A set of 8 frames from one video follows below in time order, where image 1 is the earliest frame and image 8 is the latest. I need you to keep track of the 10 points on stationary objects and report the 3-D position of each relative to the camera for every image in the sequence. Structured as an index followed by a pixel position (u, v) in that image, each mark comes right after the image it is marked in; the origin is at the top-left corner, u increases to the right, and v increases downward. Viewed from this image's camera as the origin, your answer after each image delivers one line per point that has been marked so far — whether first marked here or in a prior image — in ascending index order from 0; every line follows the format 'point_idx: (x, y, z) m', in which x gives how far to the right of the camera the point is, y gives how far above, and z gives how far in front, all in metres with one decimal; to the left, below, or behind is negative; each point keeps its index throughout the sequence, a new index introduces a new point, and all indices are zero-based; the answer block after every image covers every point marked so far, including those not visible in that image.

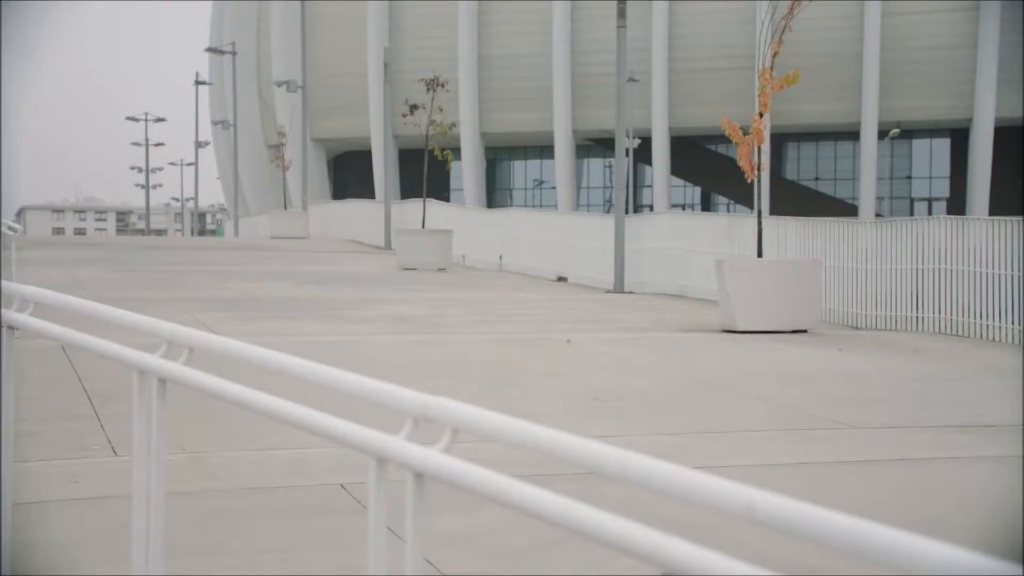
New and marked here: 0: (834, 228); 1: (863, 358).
0: (+4.5, +0.8, +16.1) m
1: (+3.4, -0.9, +12.0) m
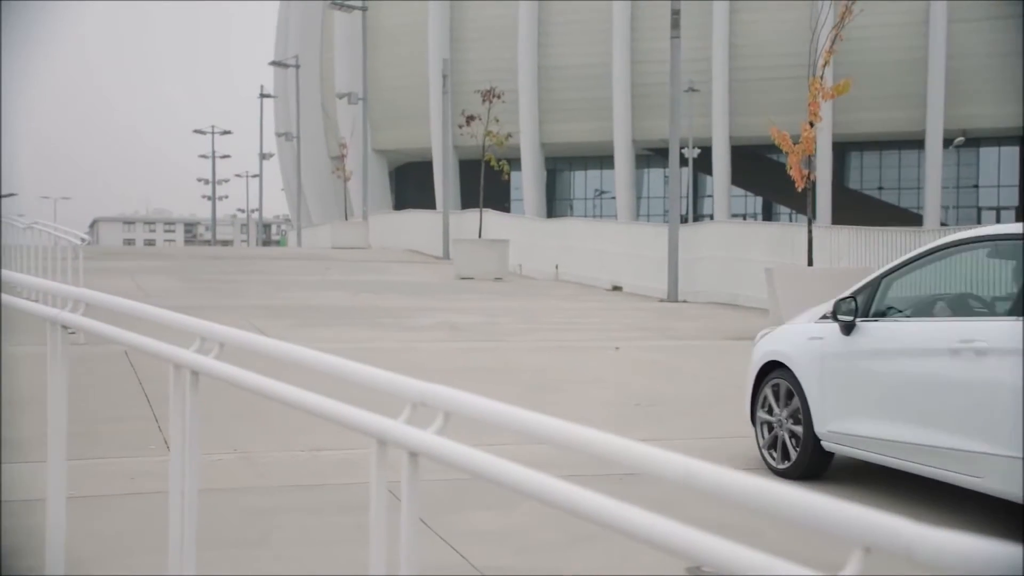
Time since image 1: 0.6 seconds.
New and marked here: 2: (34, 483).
0: (+5.2, +0.7, +16.1) m
1: (+3.9, -0.9, +12.0) m
2: (-2.5, -1.0, +5.9) m
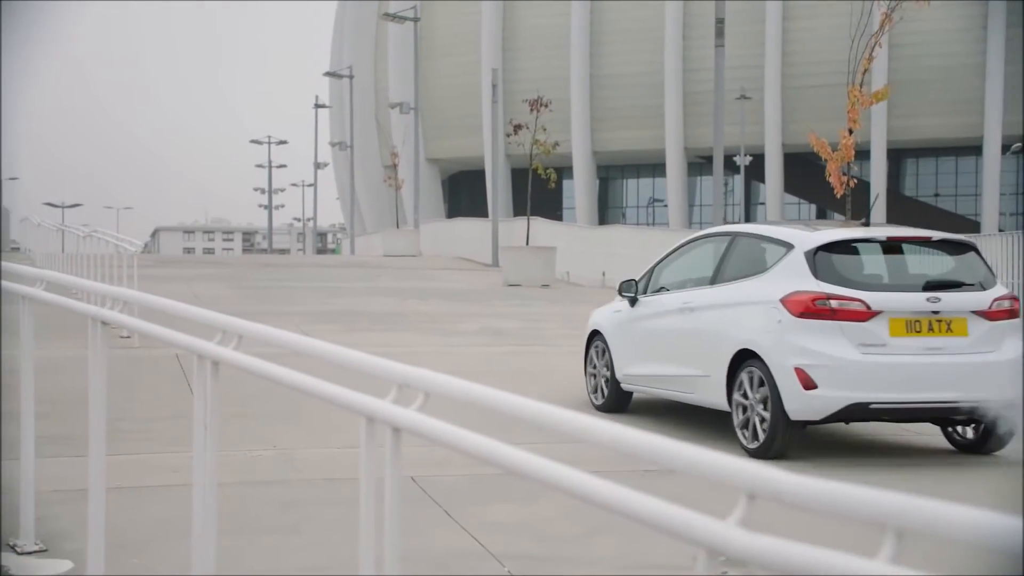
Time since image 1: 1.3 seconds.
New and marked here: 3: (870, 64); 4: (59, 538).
0: (+5.8, +0.6, +16.1) m
1: (+4.3, -1.0, +12.1) m
2: (-2.4, -1.0, +6.3) m
3: (+4.4, +2.7, +14.3) m
4: (-2.1, -1.1, +5.2) m
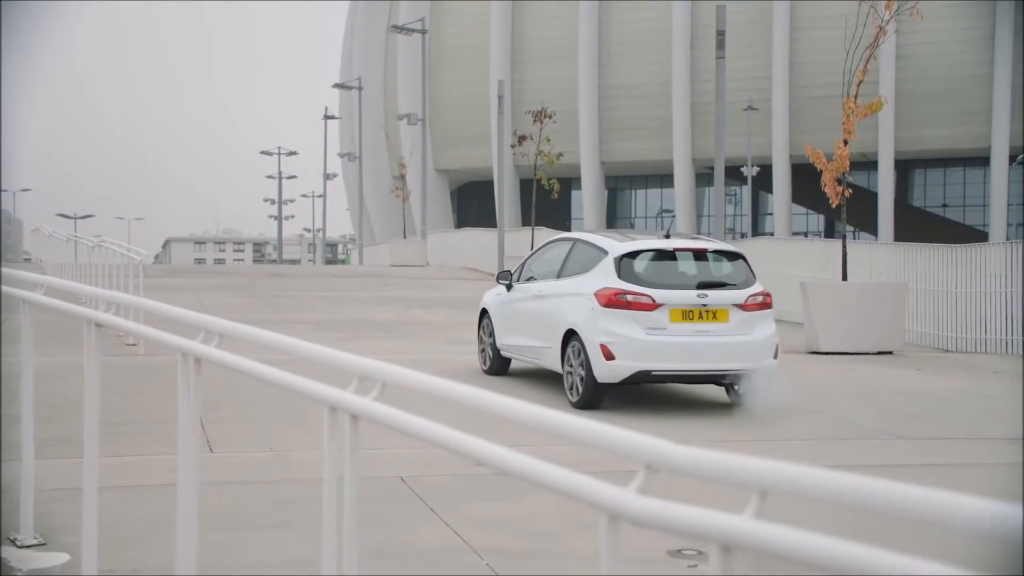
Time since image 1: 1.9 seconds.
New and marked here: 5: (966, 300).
0: (+5.8, +0.5, +16.2) m
1: (+4.3, -1.1, +12.2) m
2: (-2.5, -1.1, +6.5) m
3: (+4.4, +2.6, +14.5) m
4: (-2.2, -1.2, +5.5) m
5: (+6.1, -0.2, +15.5) m
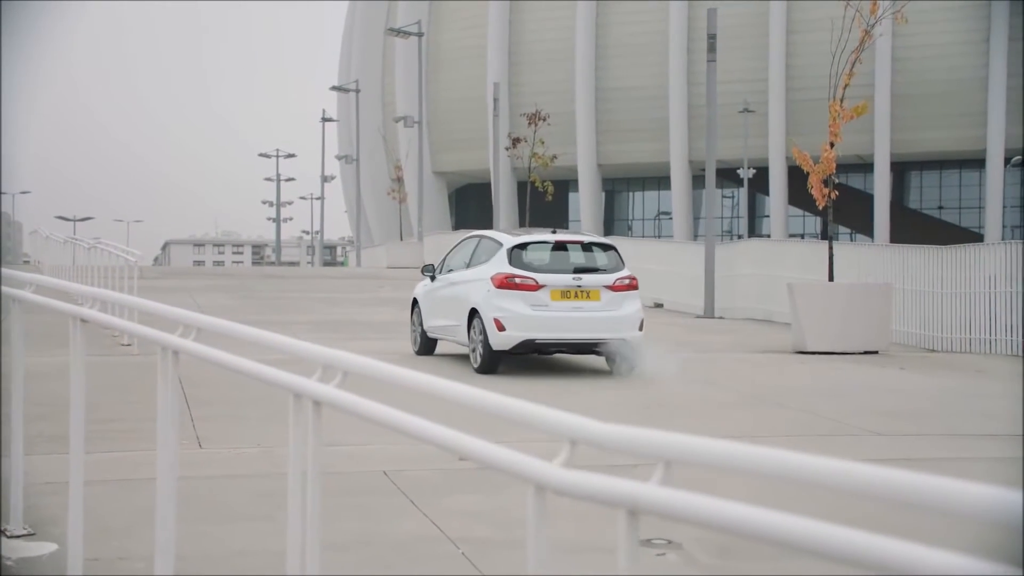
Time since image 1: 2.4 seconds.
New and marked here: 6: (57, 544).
0: (+5.7, +0.5, +16.4) m
1: (+4.2, -1.1, +12.4) m
2: (-2.6, -1.1, +6.7) m
3: (+4.3, +2.6, +14.6) m
4: (-2.3, -1.1, +5.6) m
5: (+5.9, -0.2, +15.7) m
6: (-2.1, -1.2, +5.3) m
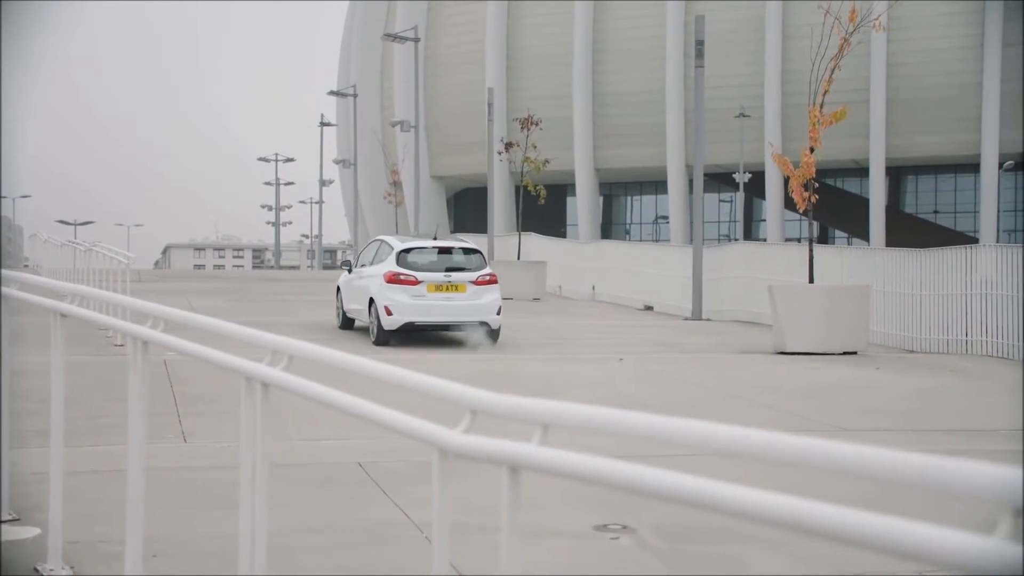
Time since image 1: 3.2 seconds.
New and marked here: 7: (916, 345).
0: (+5.5, +0.5, +16.7) m
1: (+4.0, -1.1, +12.7) m
2: (-2.8, -1.1, +7.0) m
3: (+4.1, +2.6, +14.9) m
4: (-2.5, -1.1, +5.9) m
5: (+5.8, -0.2, +15.9) m
6: (-2.3, -1.2, +5.6) m
7: (+5.7, -0.8, +16.4) m
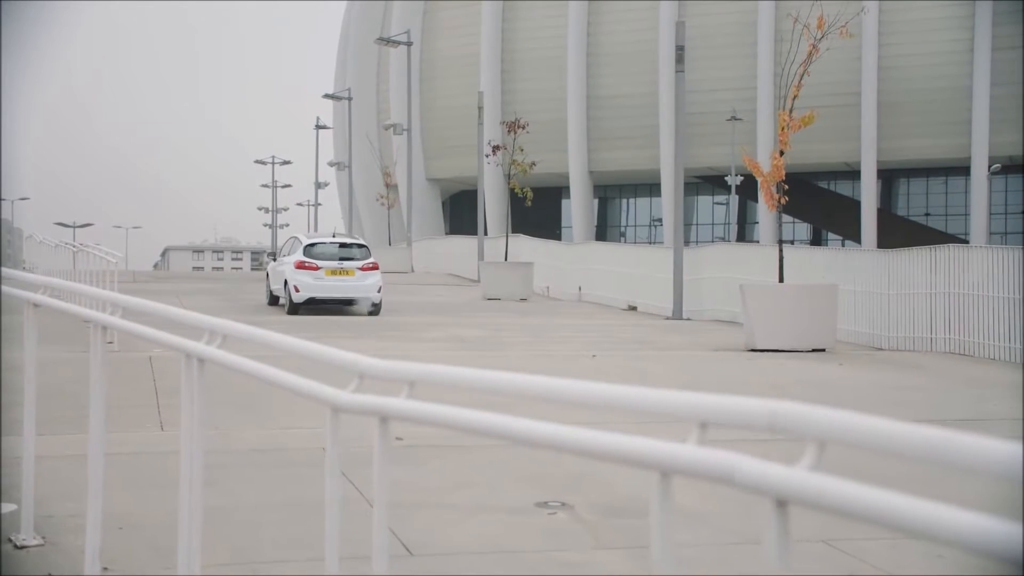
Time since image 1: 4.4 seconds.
0: (+5.2, +0.5, +17.1) m
1: (+3.7, -1.1, +13.1) m
2: (-3.1, -1.0, +7.4) m
3: (+3.8, +2.6, +15.4) m
4: (-2.7, -1.1, +6.3) m
5: (+5.5, -0.2, +16.4) m
6: (-2.6, -1.1, +6.0) m
7: (+5.4, -0.8, +16.8) m
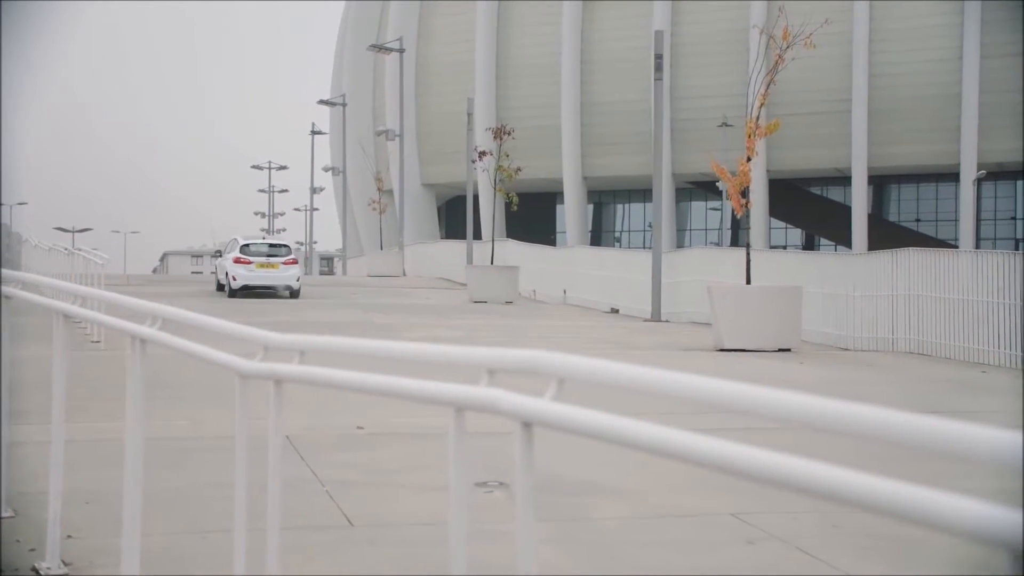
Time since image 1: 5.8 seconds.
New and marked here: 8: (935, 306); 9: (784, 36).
0: (+4.9, +0.4, +17.6) m
1: (+3.4, -1.1, +13.6) m
2: (-3.4, -1.0, +7.8) m
3: (+3.5, +2.6, +15.8) m
4: (-3.1, -1.1, +6.8) m
5: (+5.2, -0.2, +16.8) m
6: (-2.9, -1.1, +6.5) m
7: (+5.1, -0.8, +17.3) m
8: (+5.6, -0.2, +15.4) m
9: (+3.6, +3.4, +15.4) m
